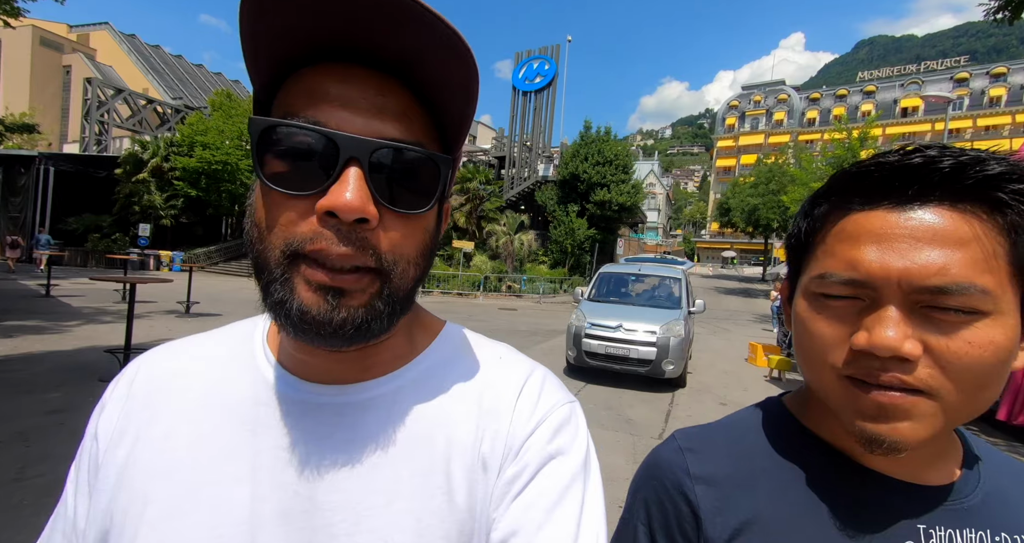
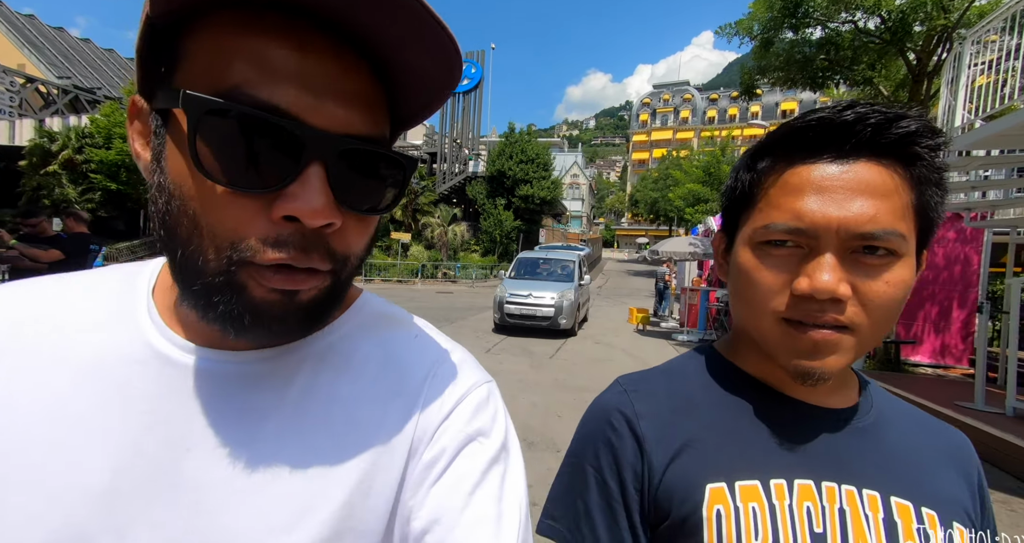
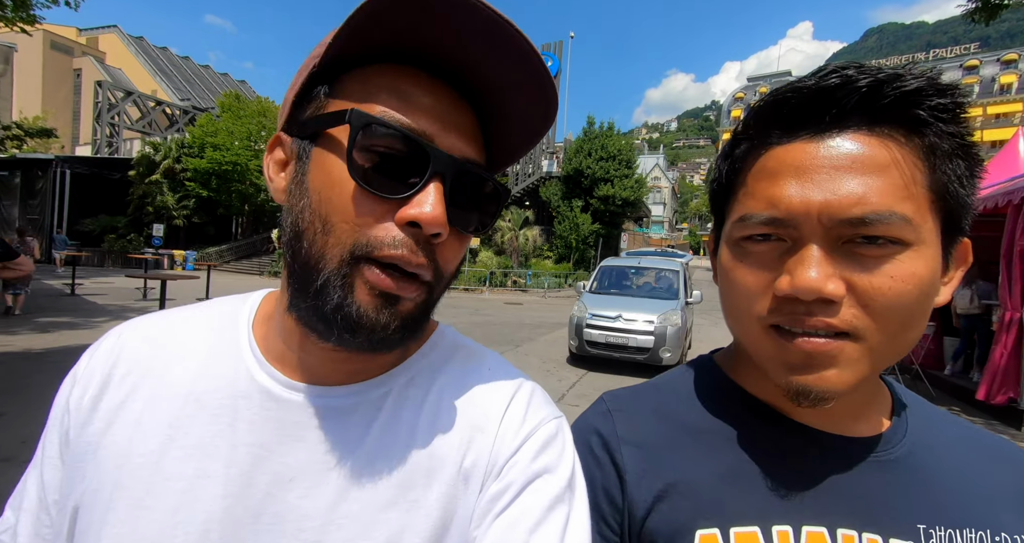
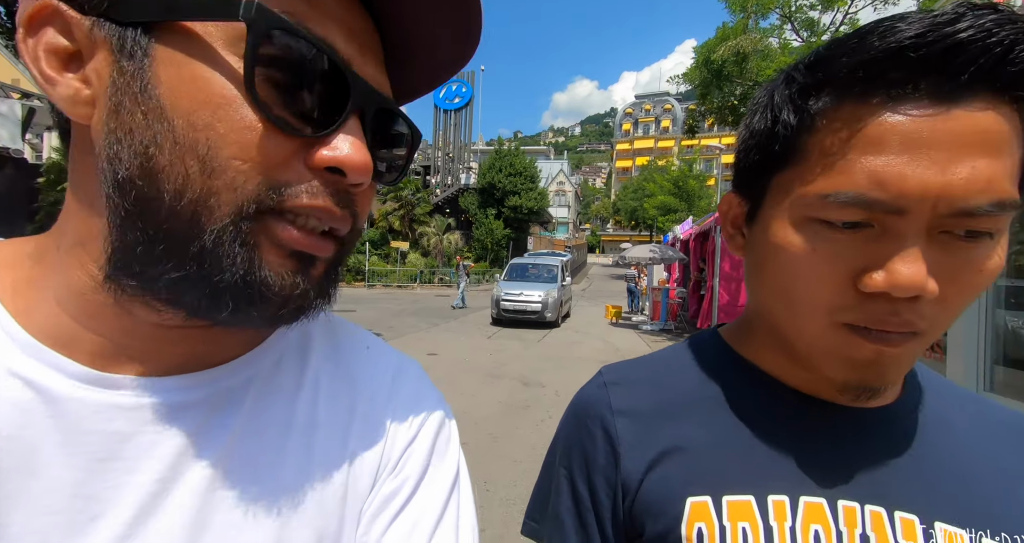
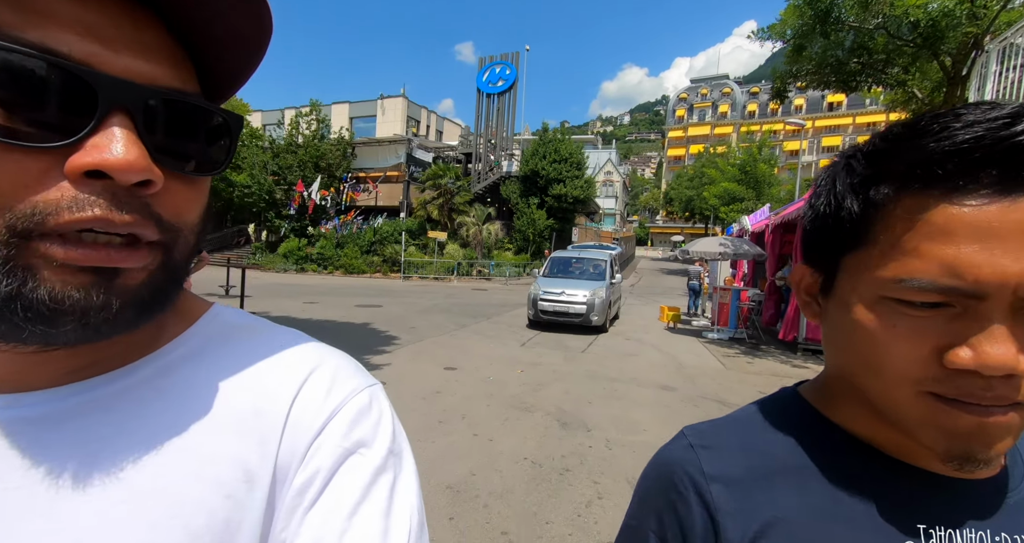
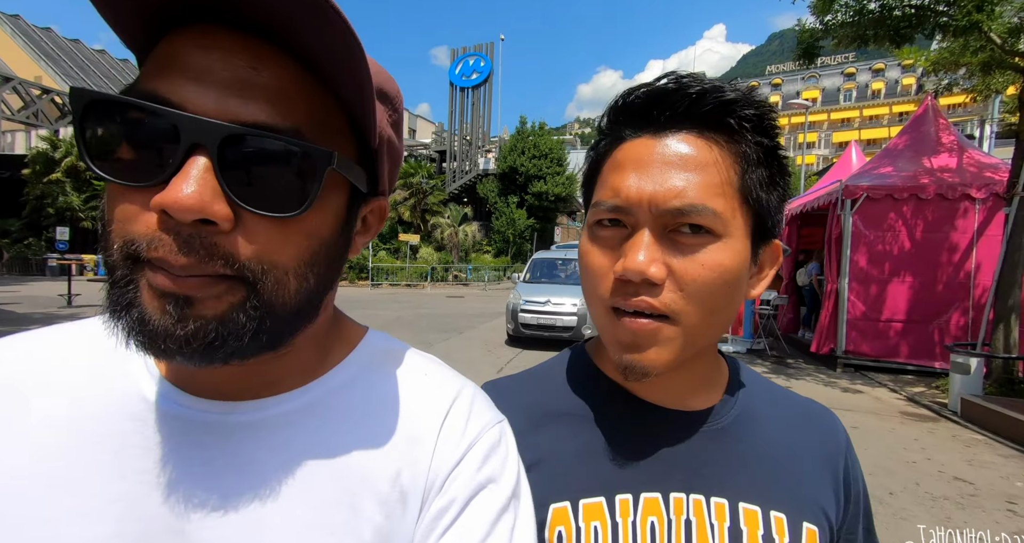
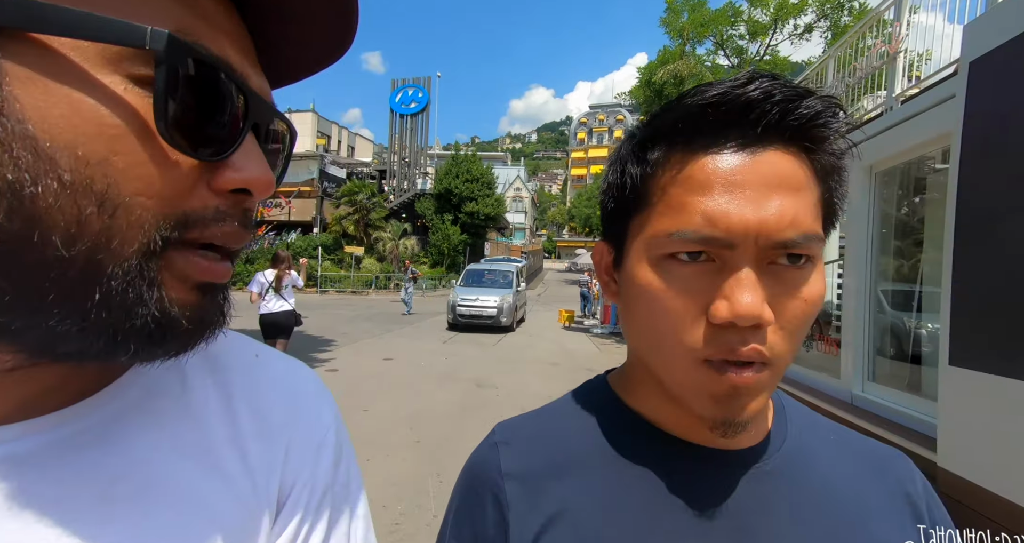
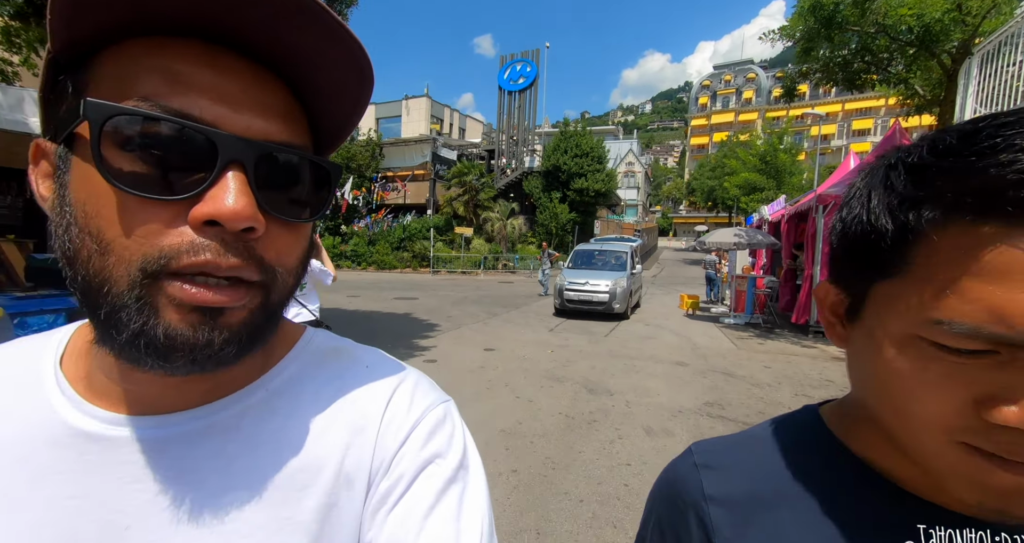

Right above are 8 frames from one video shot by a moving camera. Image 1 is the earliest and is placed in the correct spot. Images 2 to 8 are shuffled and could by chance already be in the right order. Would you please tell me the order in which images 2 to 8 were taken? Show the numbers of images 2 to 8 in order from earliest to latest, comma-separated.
3, 6, 2, 5, 8, 4, 7
